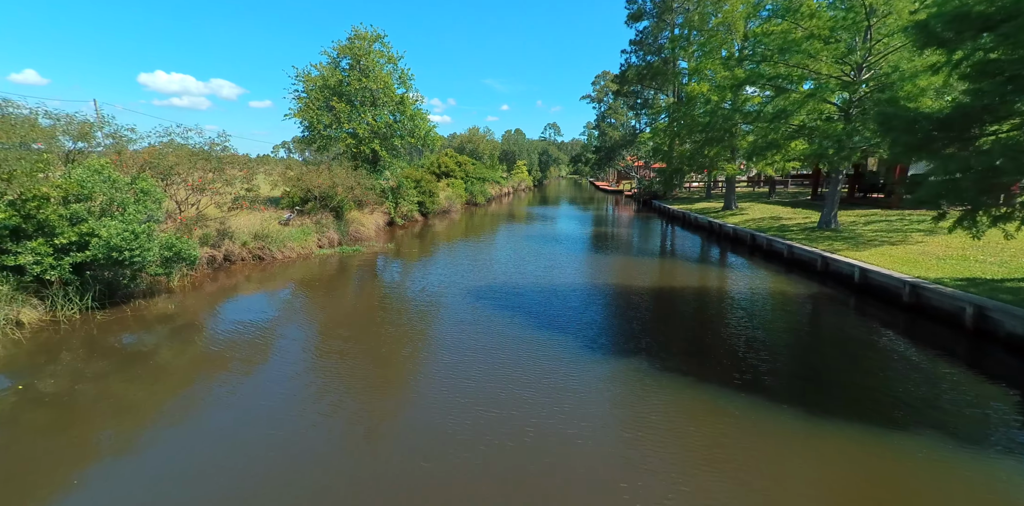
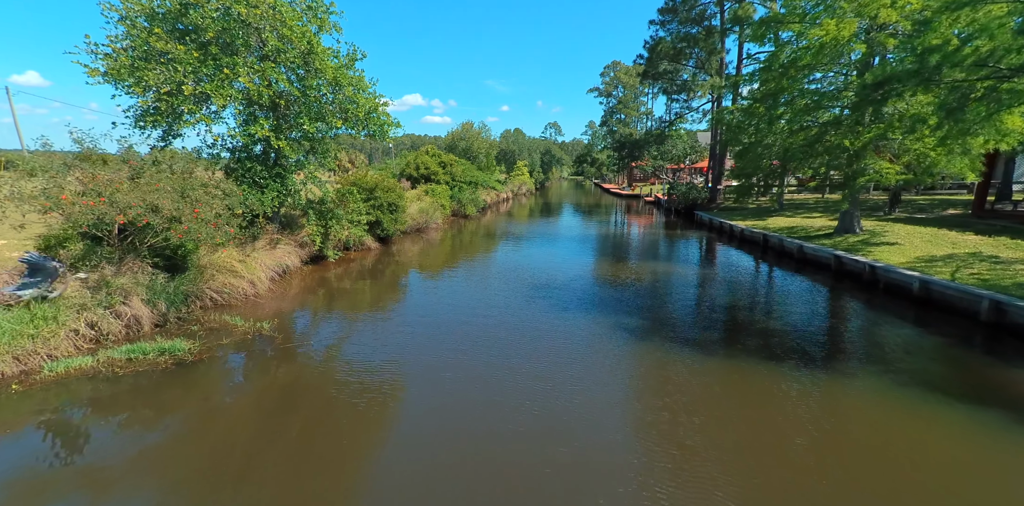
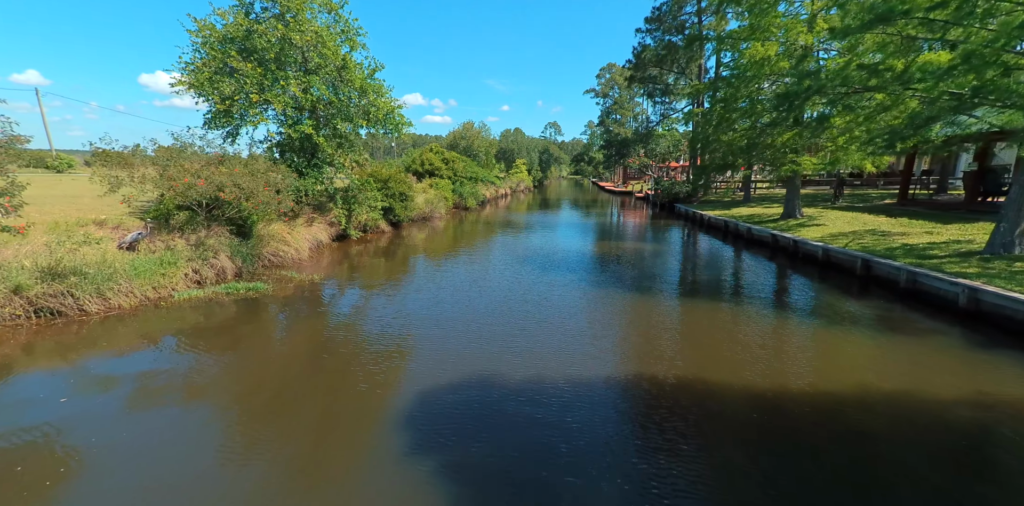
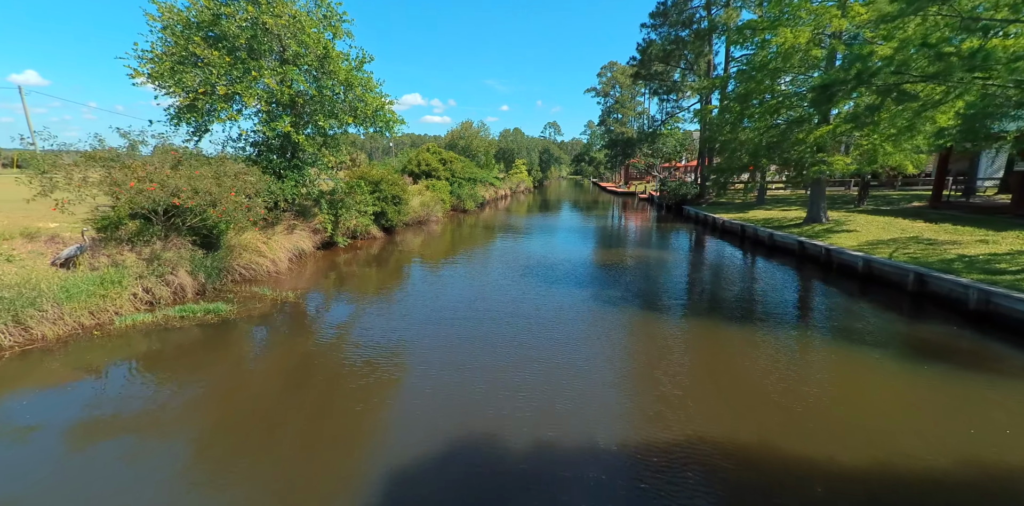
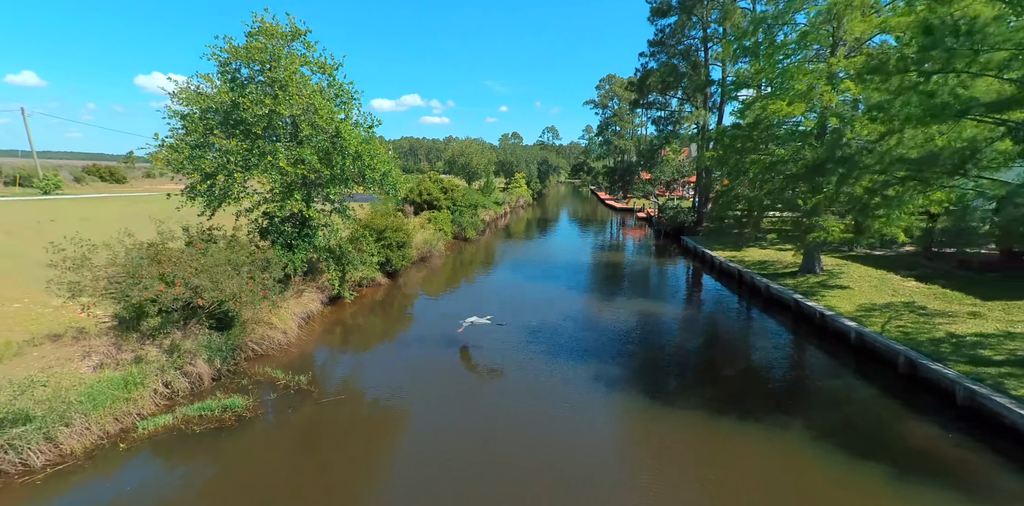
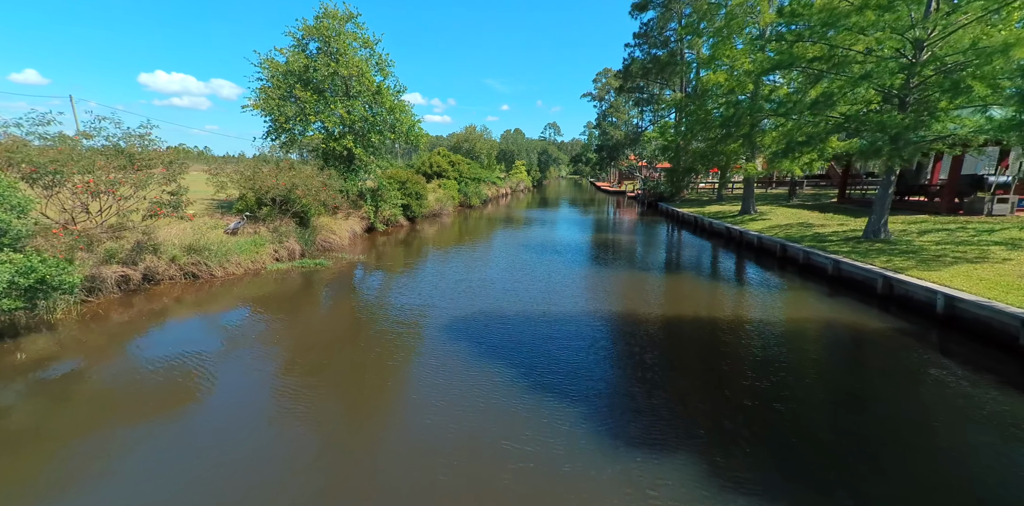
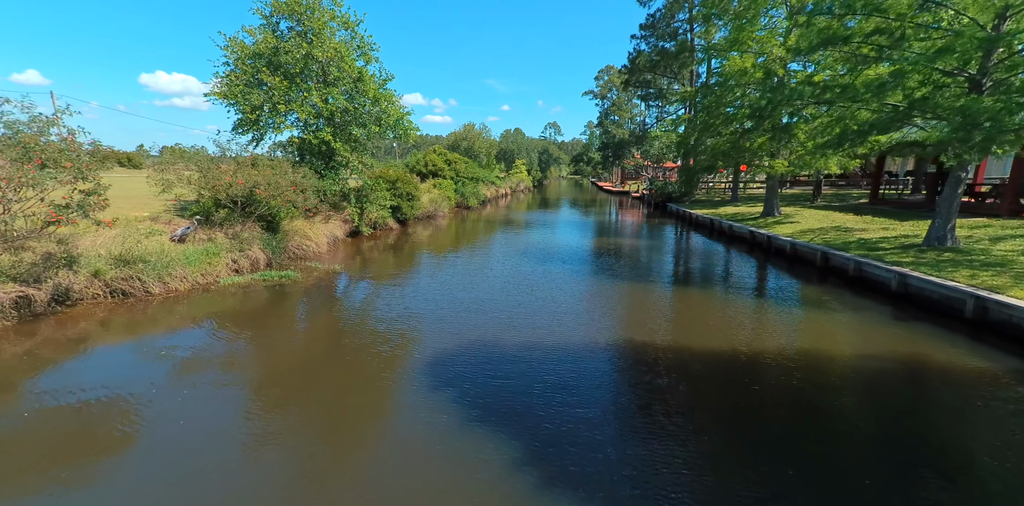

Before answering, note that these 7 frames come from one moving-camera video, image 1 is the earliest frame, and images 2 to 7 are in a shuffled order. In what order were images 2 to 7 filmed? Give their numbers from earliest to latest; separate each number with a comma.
6, 7, 3, 4, 2, 5
